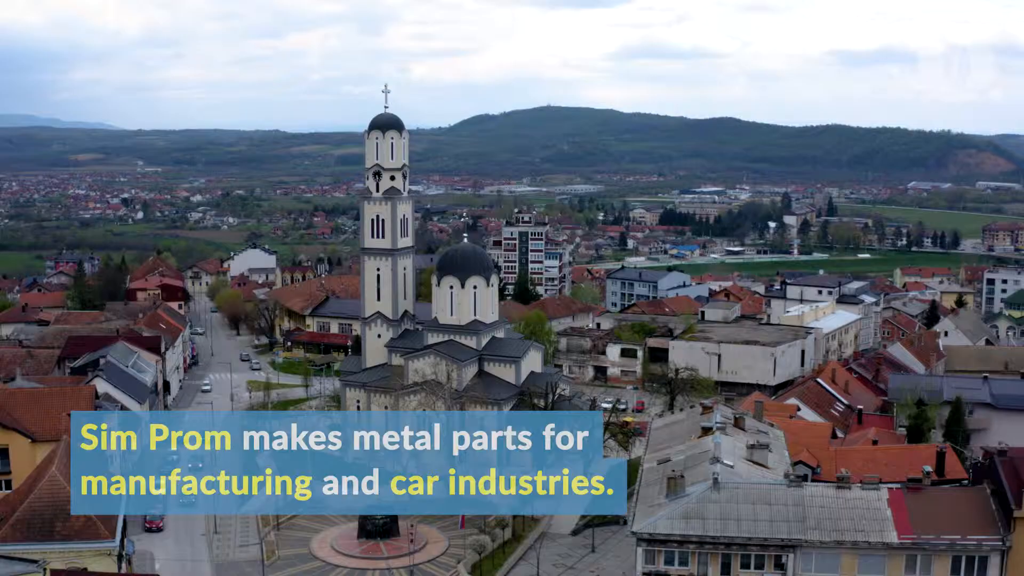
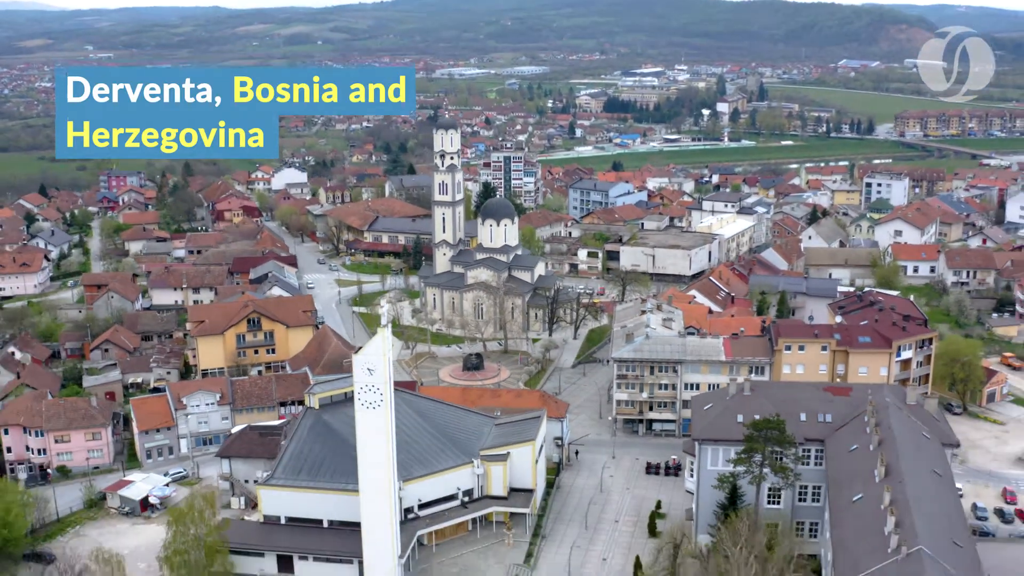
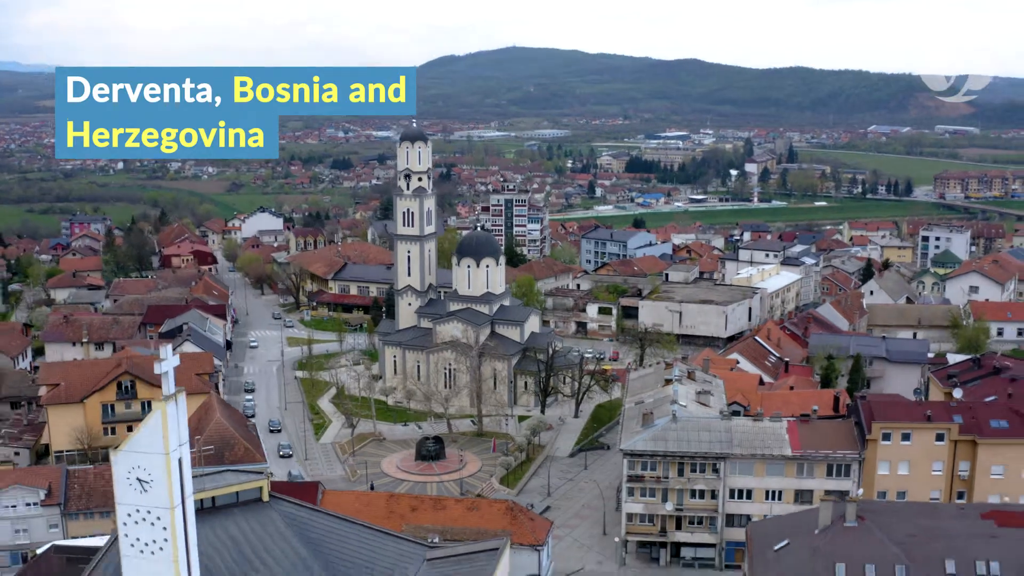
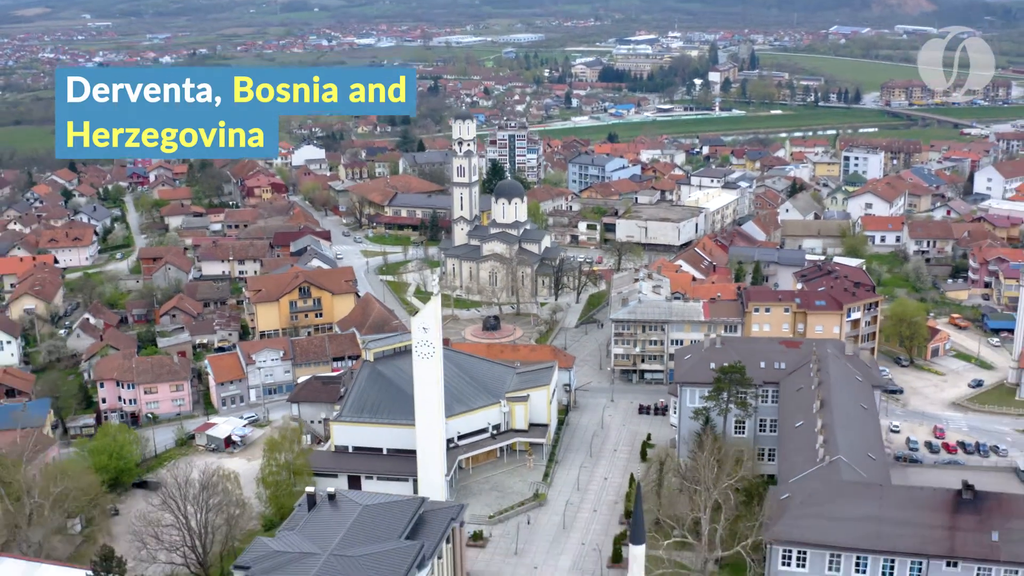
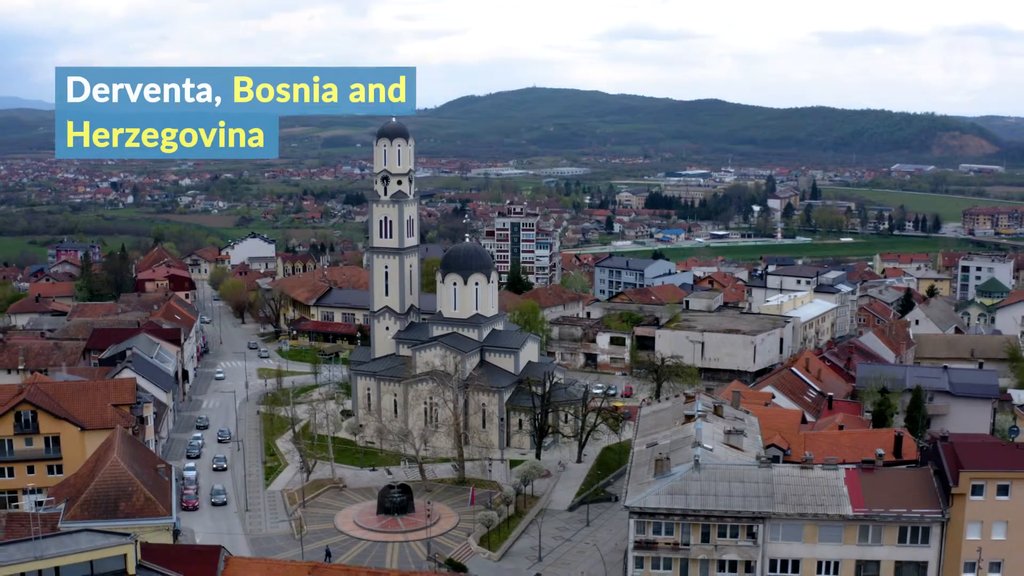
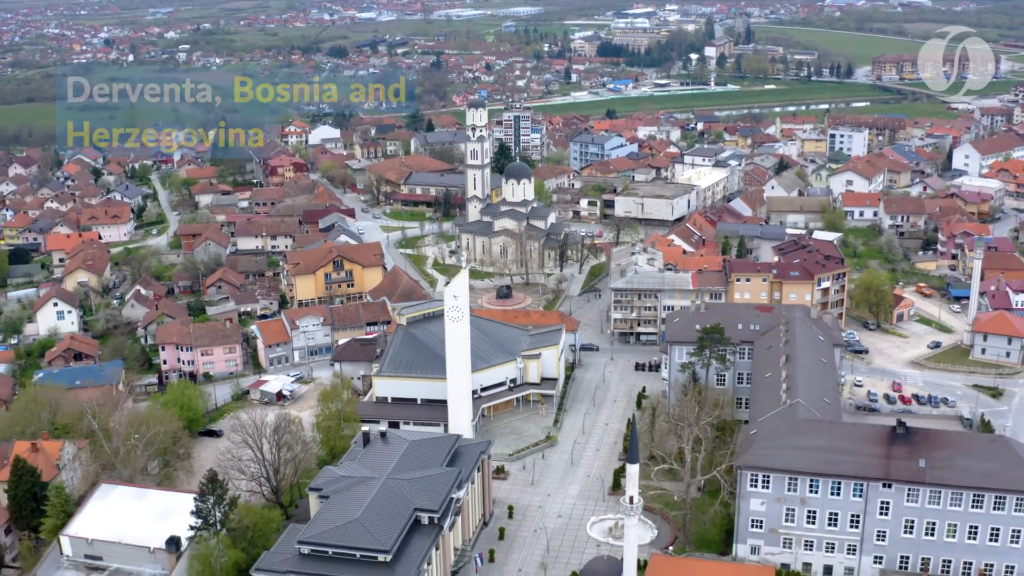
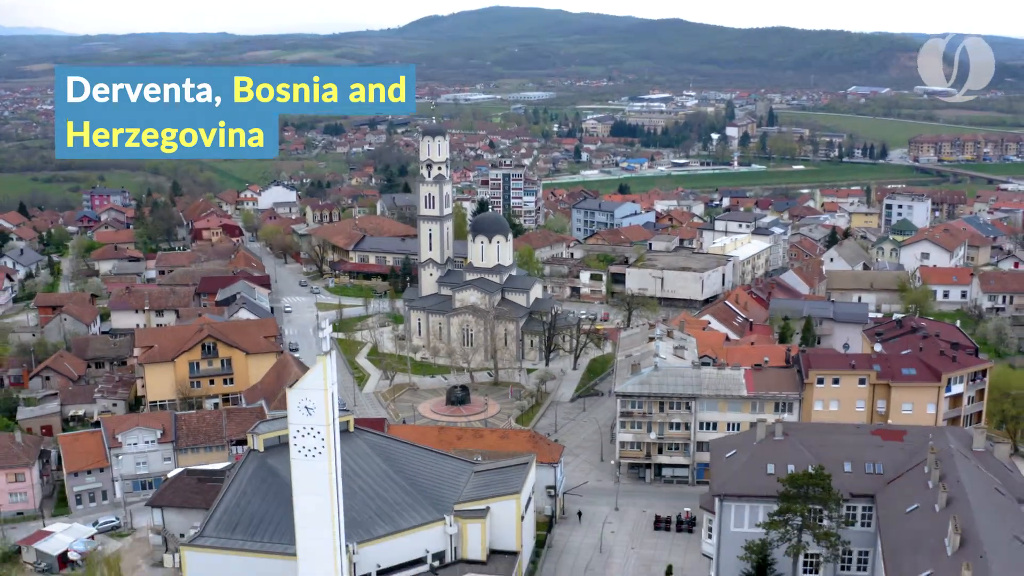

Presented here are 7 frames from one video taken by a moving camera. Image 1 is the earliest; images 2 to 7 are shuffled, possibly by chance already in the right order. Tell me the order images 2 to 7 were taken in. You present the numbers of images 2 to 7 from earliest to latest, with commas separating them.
5, 3, 7, 2, 4, 6
